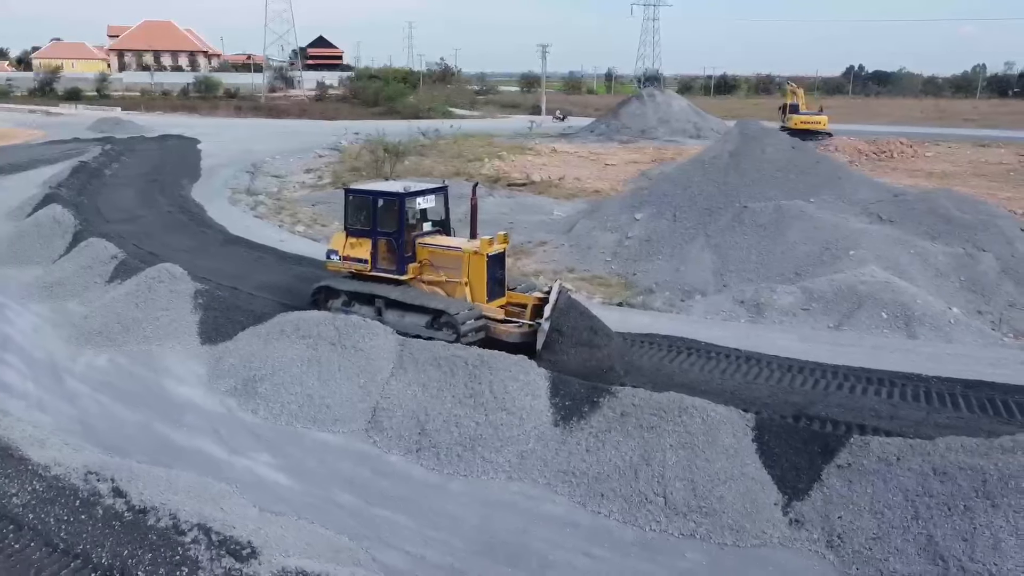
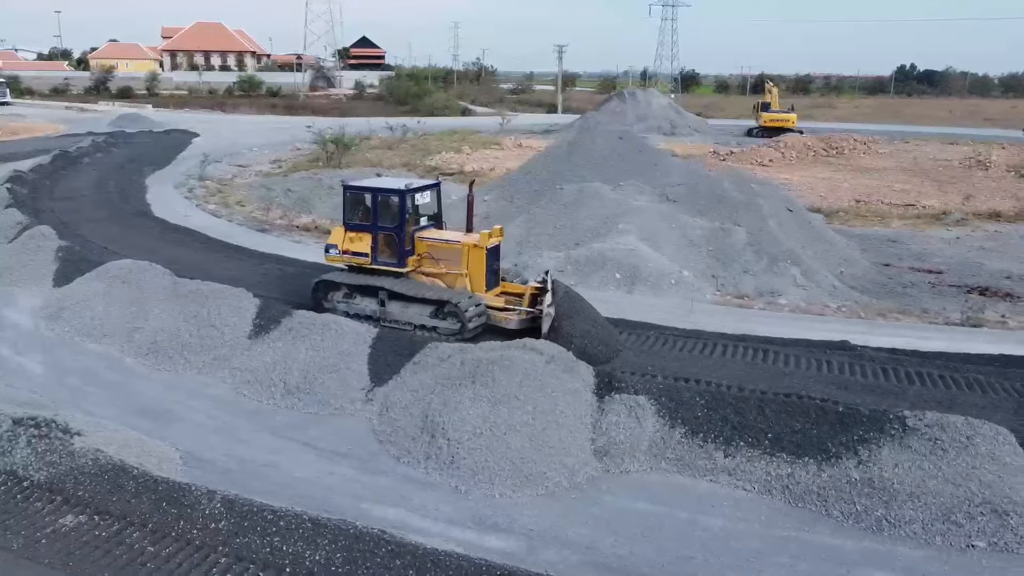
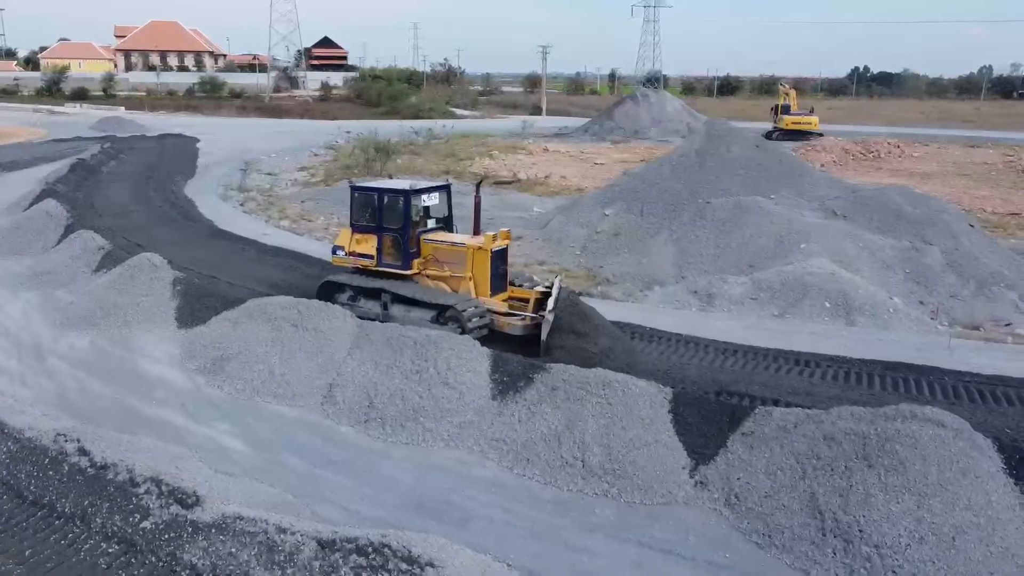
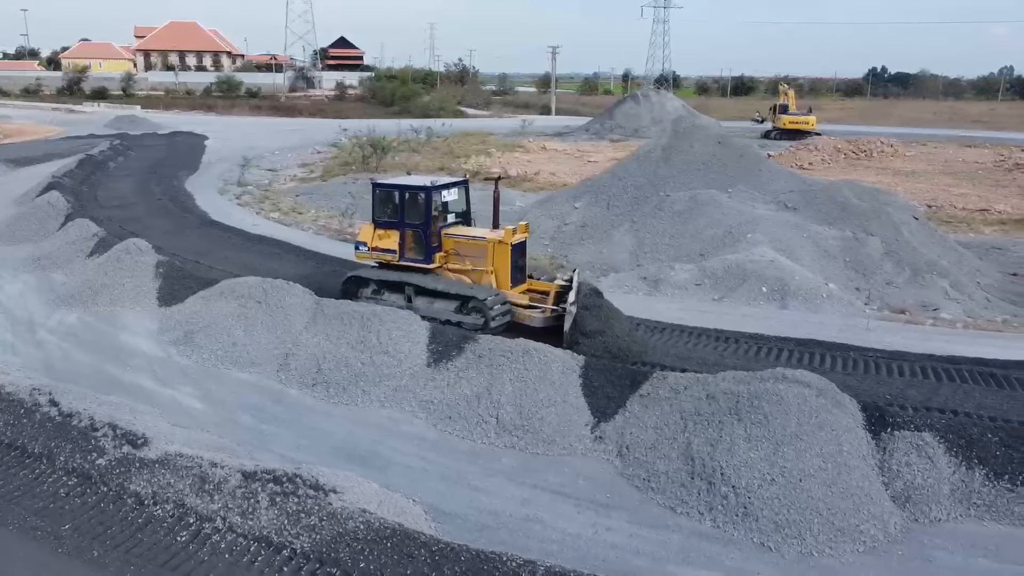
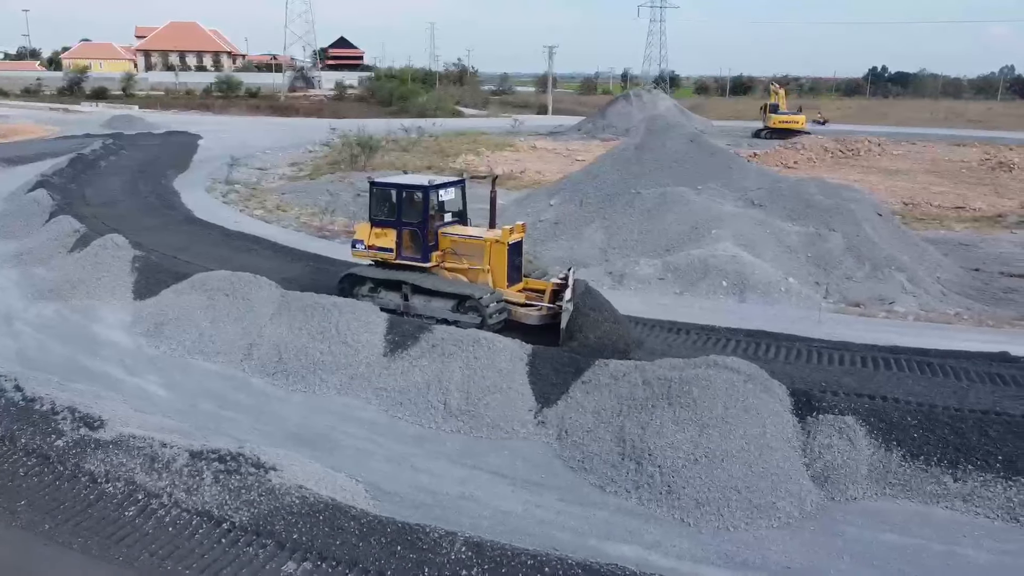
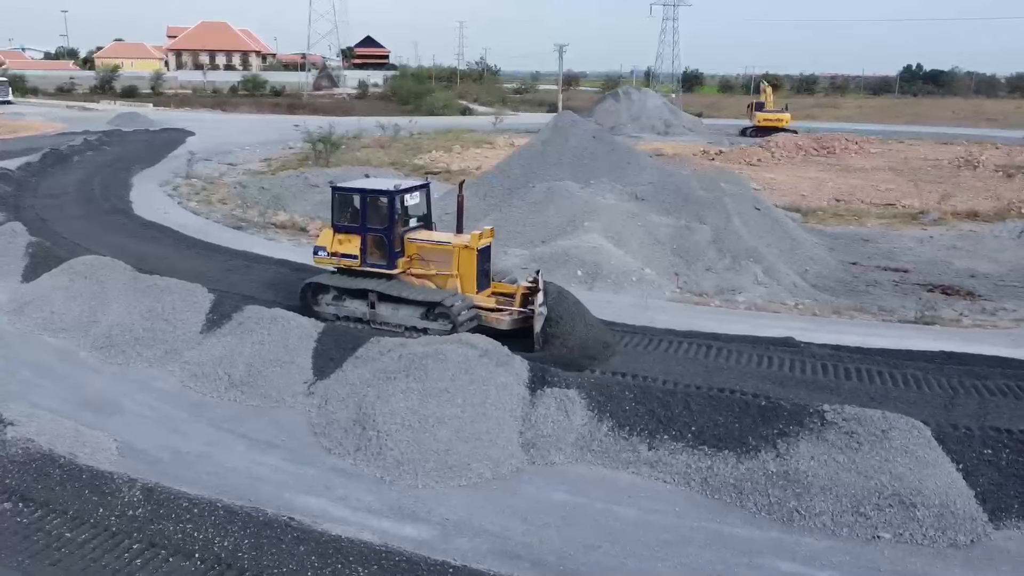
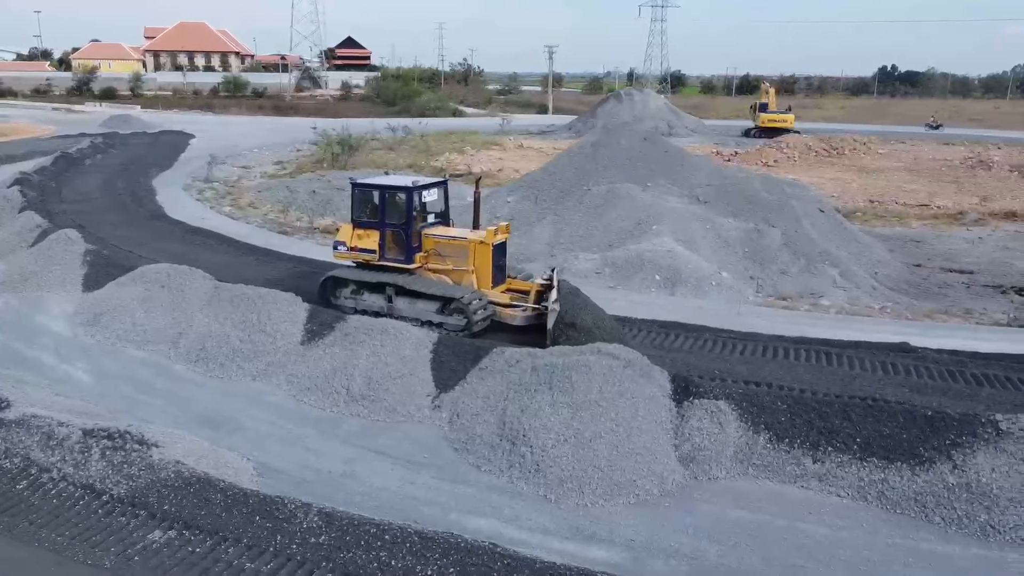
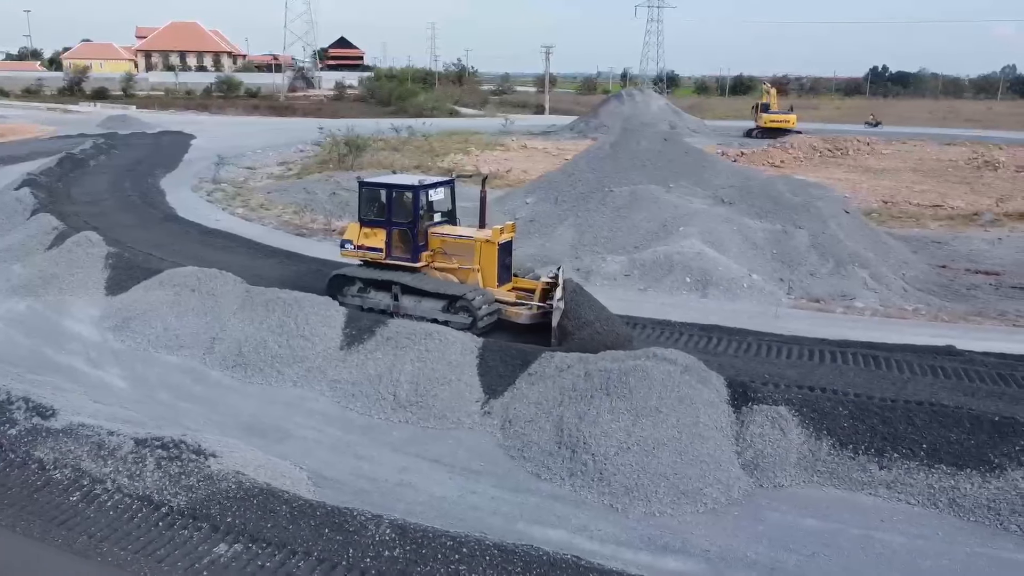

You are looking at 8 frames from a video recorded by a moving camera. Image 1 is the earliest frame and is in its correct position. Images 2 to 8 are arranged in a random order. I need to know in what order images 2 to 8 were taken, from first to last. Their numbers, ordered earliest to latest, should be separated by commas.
3, 4, 5, 8, 7, 2, 6
